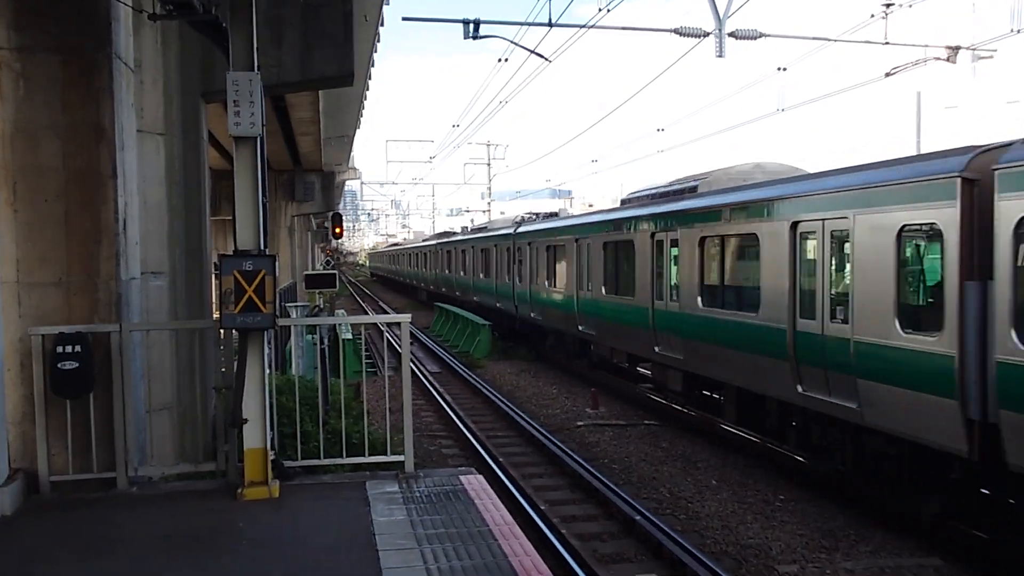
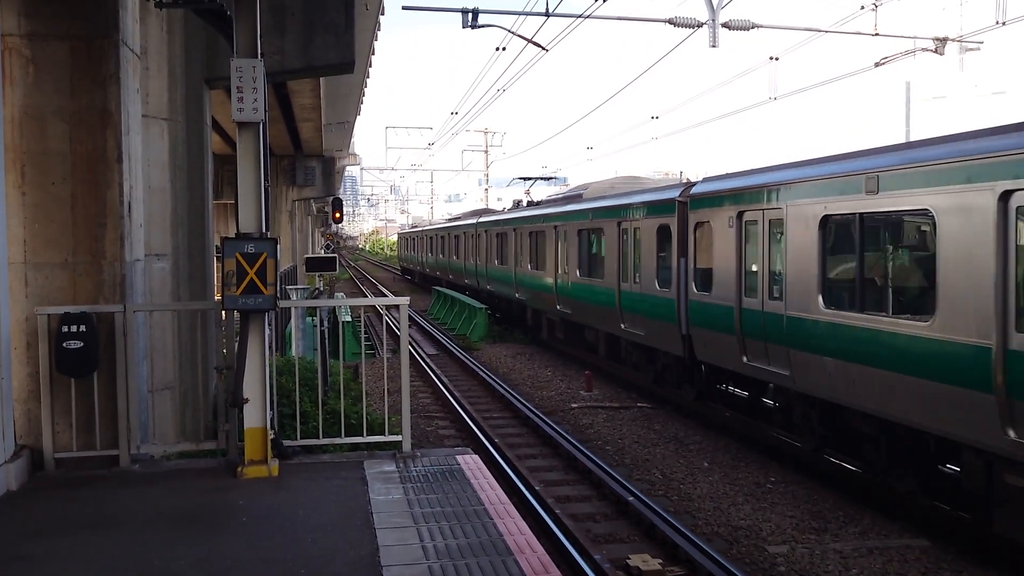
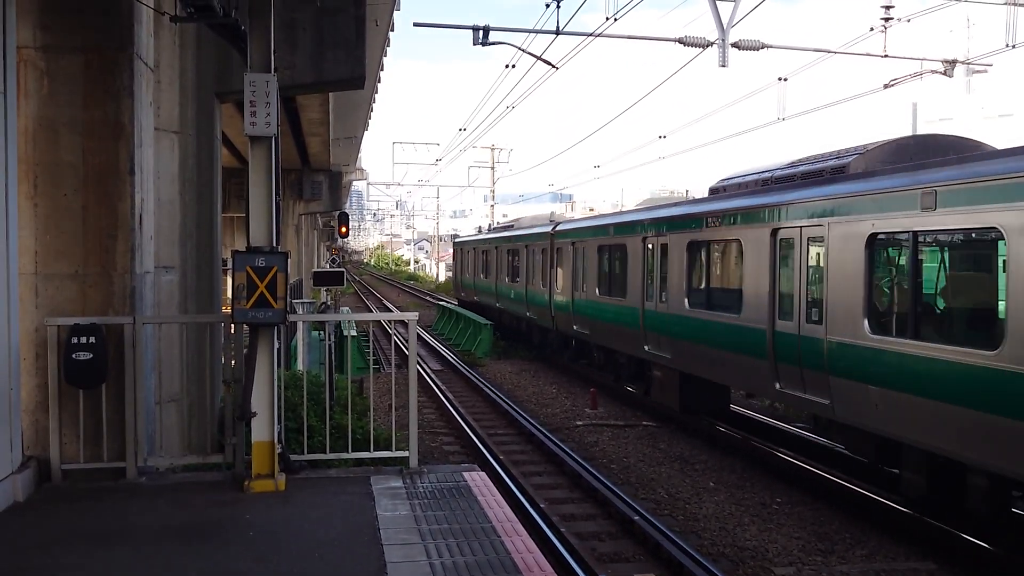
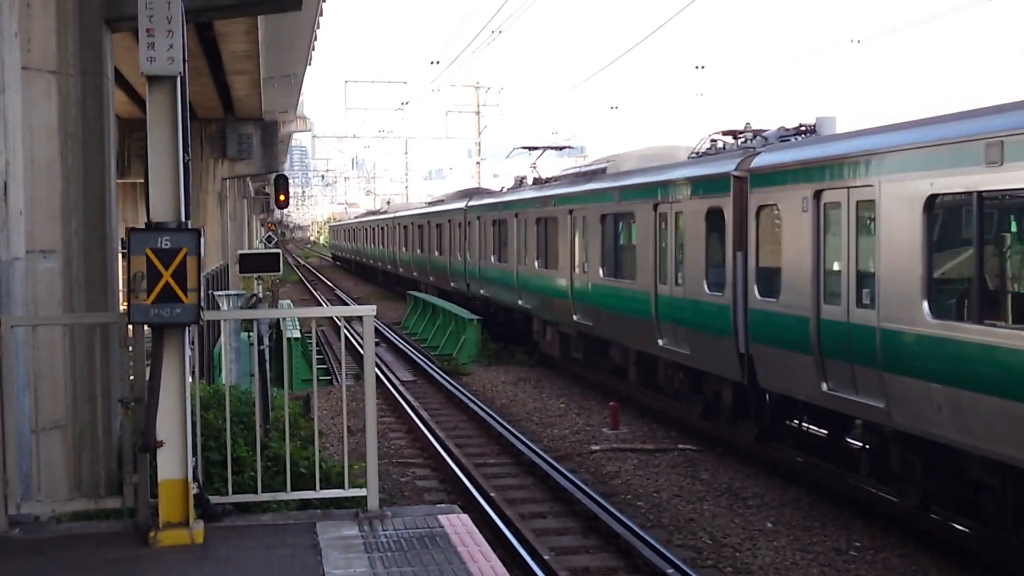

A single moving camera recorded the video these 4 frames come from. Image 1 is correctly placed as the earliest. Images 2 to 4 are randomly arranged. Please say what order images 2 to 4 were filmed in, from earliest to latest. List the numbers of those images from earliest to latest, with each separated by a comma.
4, 2, 3
